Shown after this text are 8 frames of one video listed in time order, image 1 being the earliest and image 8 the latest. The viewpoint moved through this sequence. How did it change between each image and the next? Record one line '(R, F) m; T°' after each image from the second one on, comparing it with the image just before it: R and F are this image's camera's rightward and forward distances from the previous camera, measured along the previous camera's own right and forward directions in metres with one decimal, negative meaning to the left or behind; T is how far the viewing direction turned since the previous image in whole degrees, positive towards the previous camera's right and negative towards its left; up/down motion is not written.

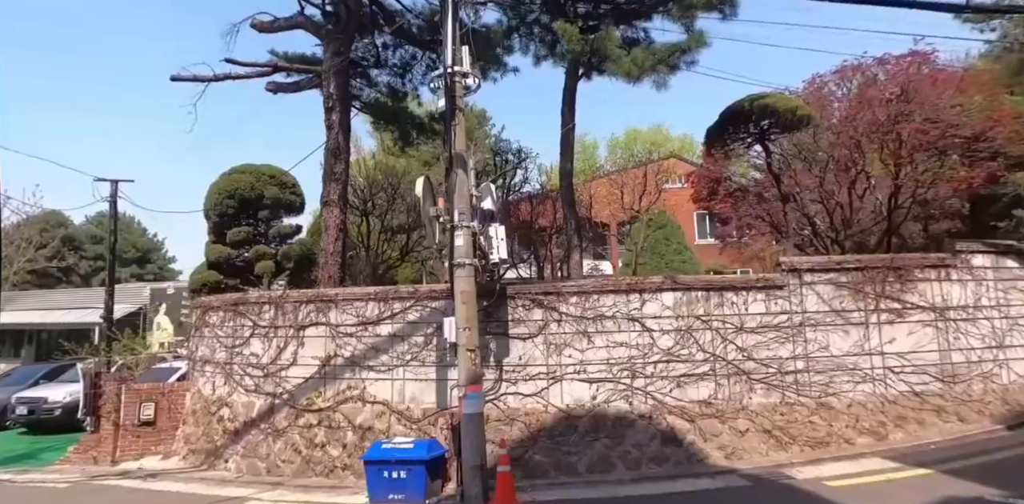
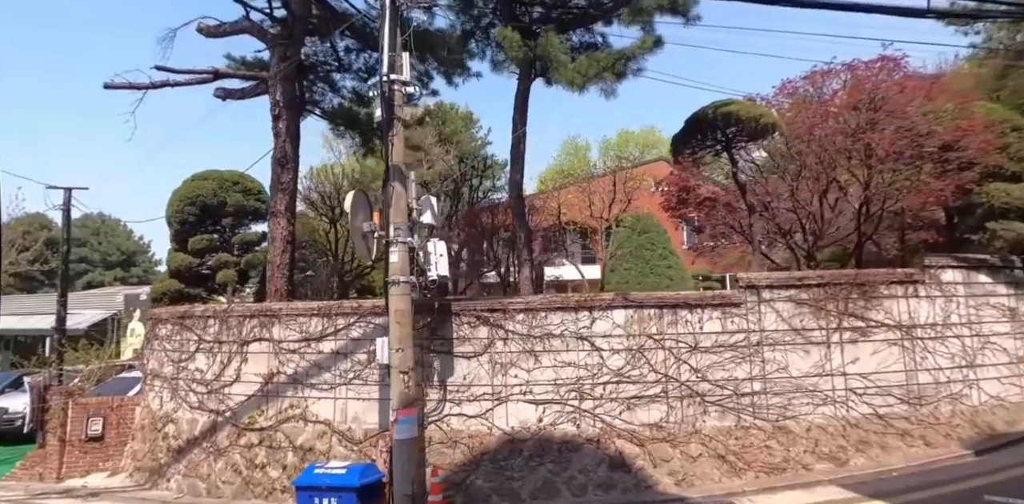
(+0.8, +0.4) m; 0°
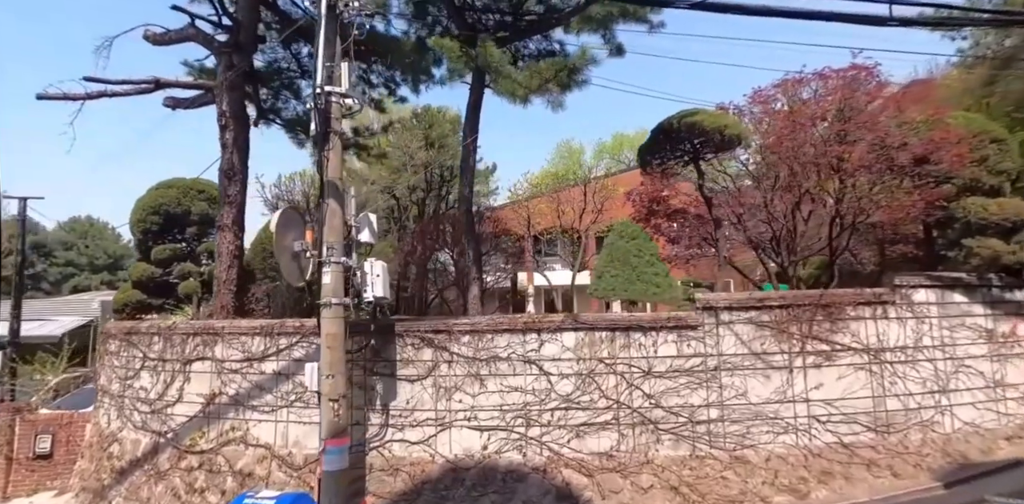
(+0.8, +0.4) m; -1°
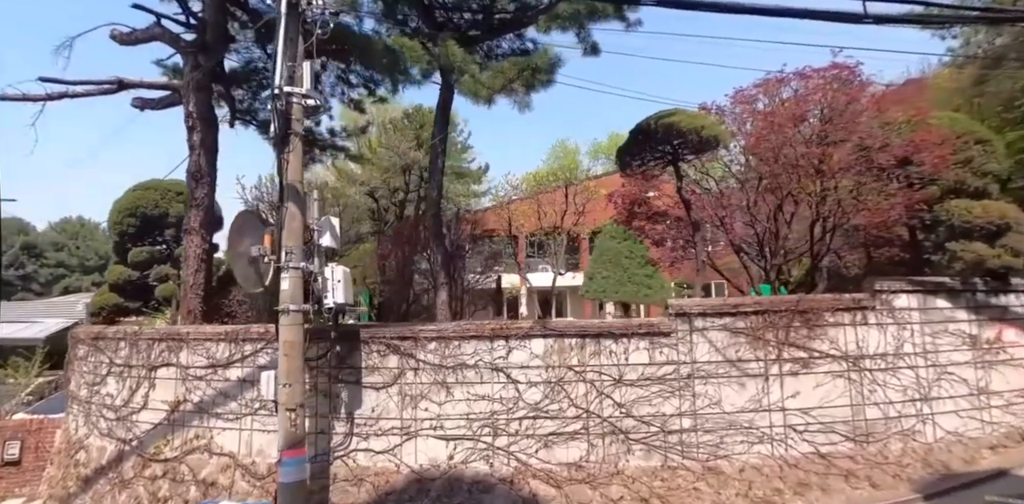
(+0.4, +0.2) m; 0°
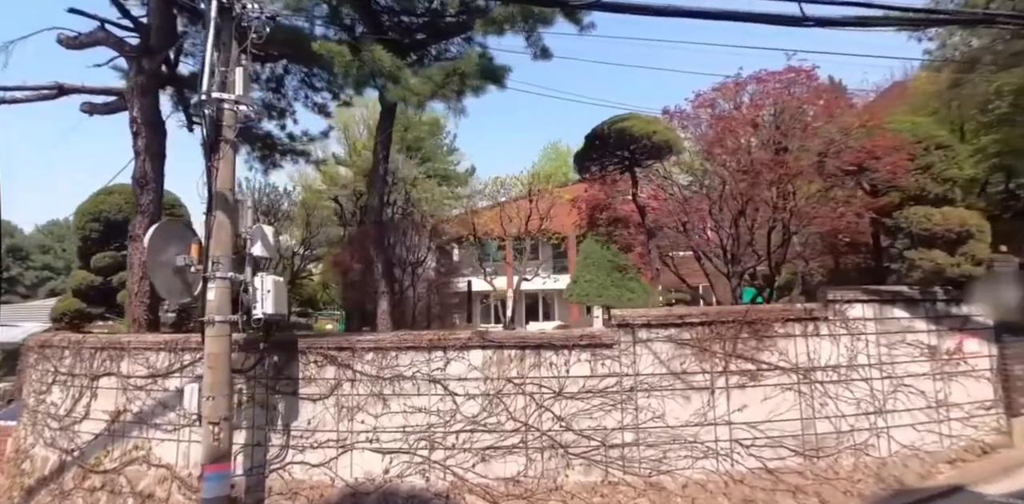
(+0.8, +0.2) m; 0°
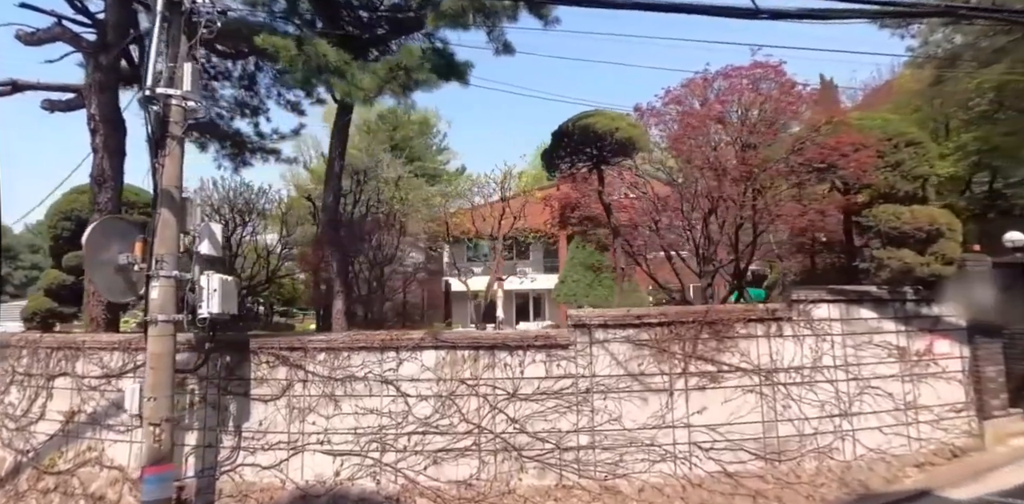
(+0.6, +0.1) m; 0°
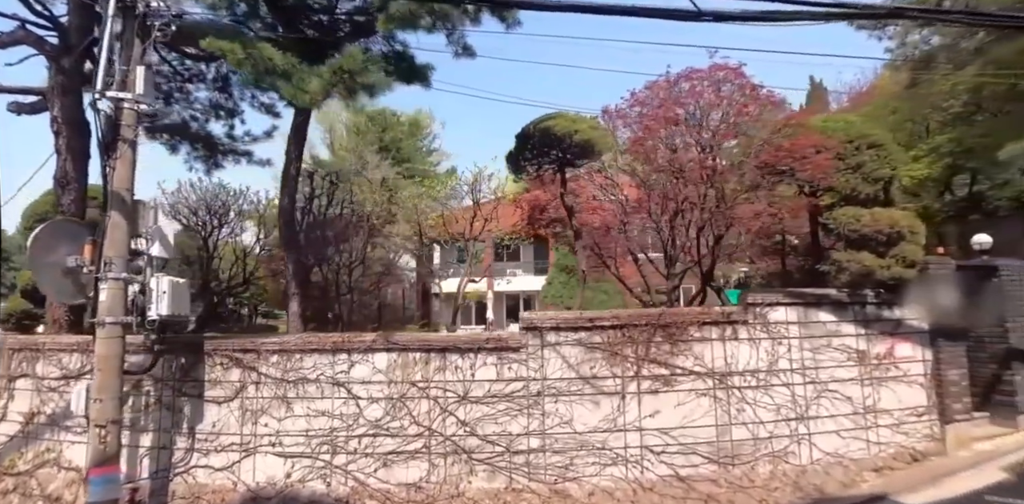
(+0.6, 0.0) m; 0°
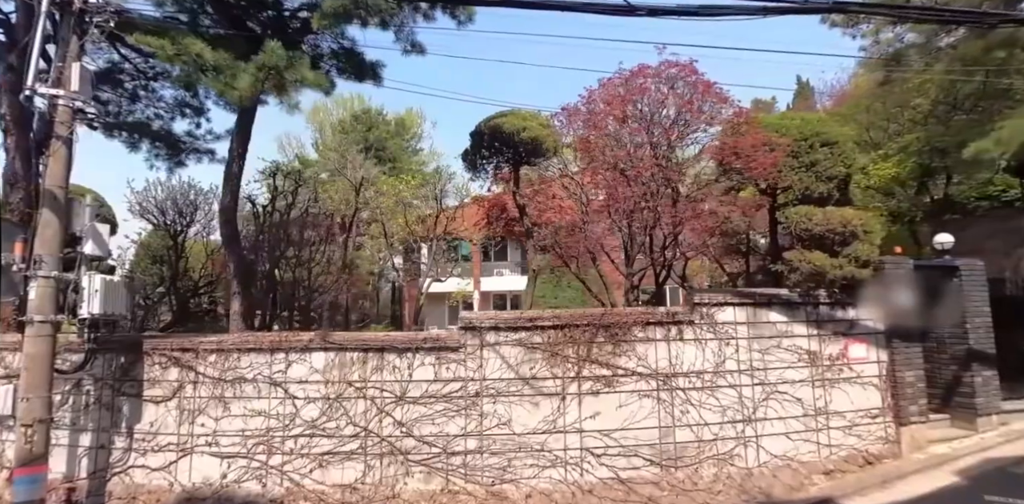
(+0.7, +0.1) m; 0°
